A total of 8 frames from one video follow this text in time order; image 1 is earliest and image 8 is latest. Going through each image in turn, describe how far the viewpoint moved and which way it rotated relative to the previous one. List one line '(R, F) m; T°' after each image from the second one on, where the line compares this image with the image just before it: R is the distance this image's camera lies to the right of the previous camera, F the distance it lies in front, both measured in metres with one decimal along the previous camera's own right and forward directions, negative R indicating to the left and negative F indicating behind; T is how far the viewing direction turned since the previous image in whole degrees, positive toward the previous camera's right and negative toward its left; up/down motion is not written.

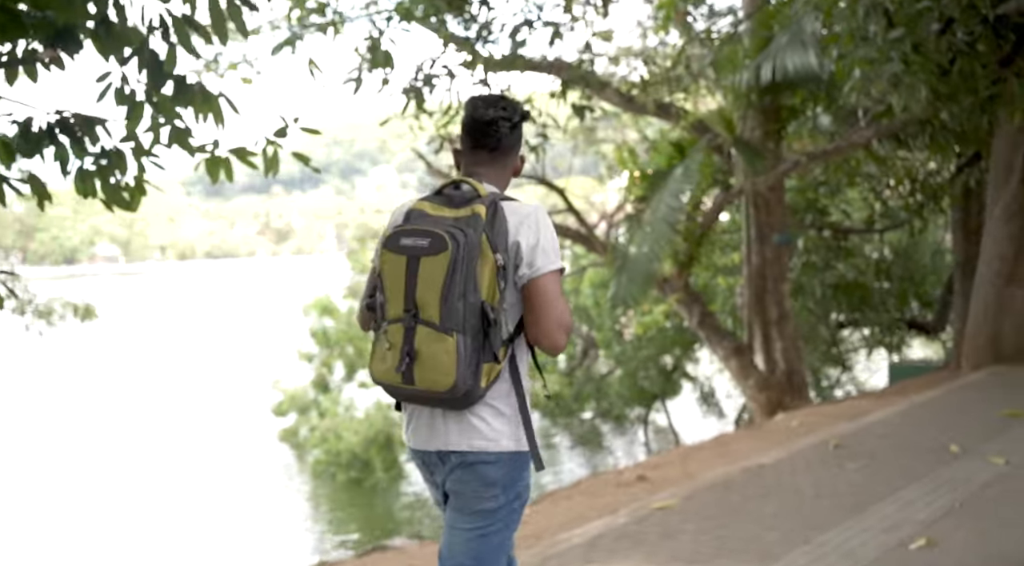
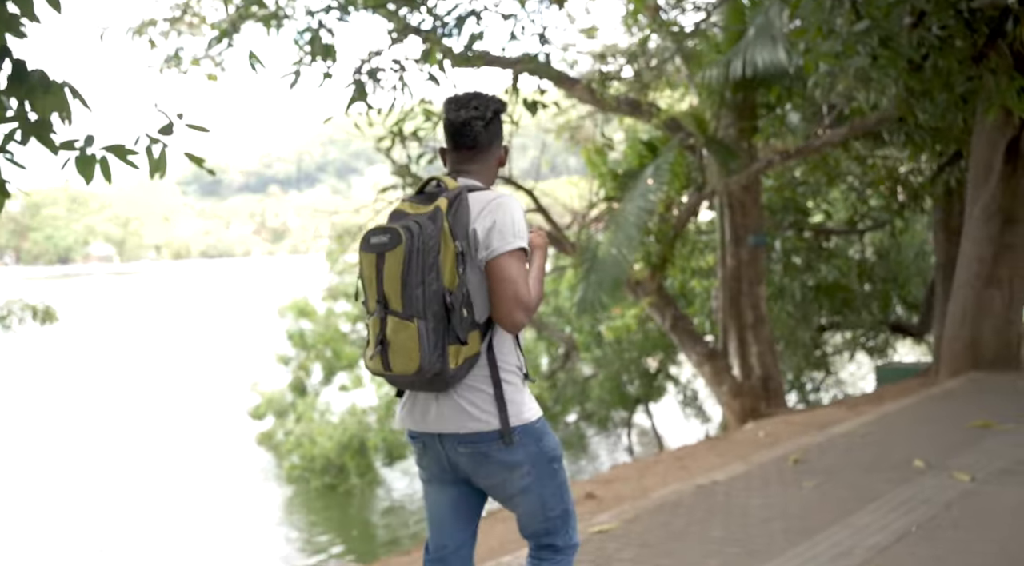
(+0.3, +0.3) m; 0°
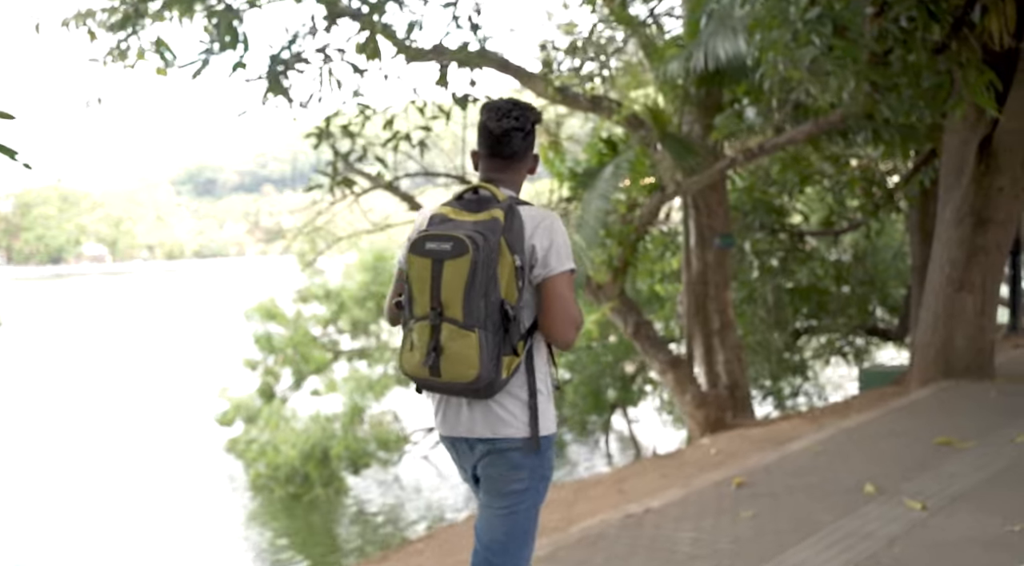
(+0.4, +0.4) m; 0°
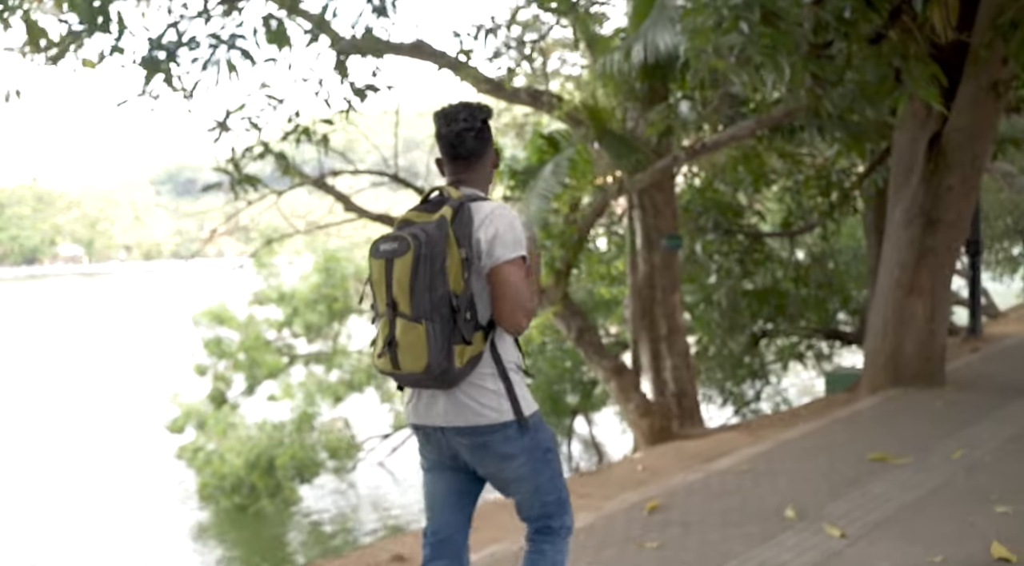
(+0.4, +0.4) m; +1°
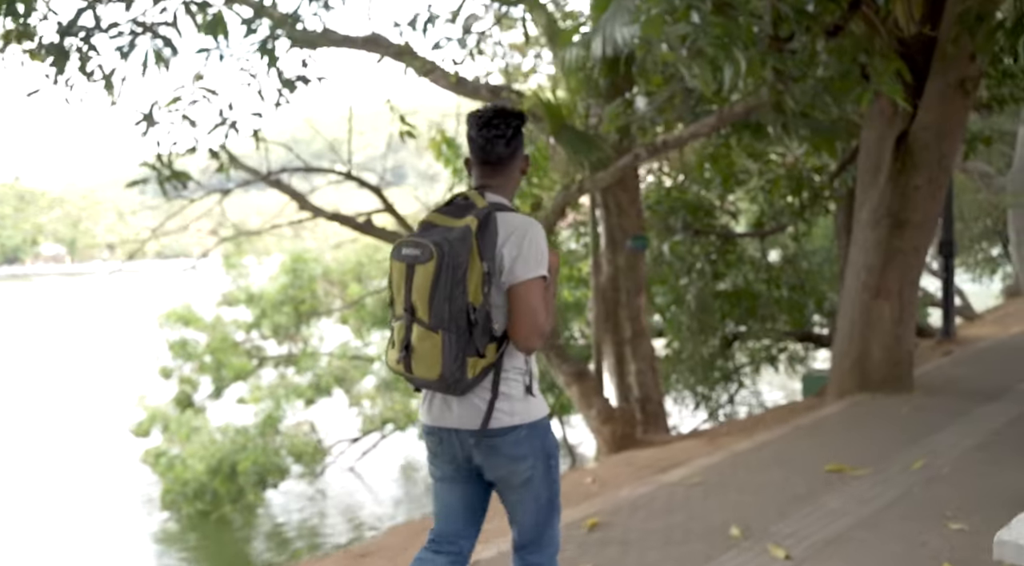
(+0.2, +0.3) m; +1°
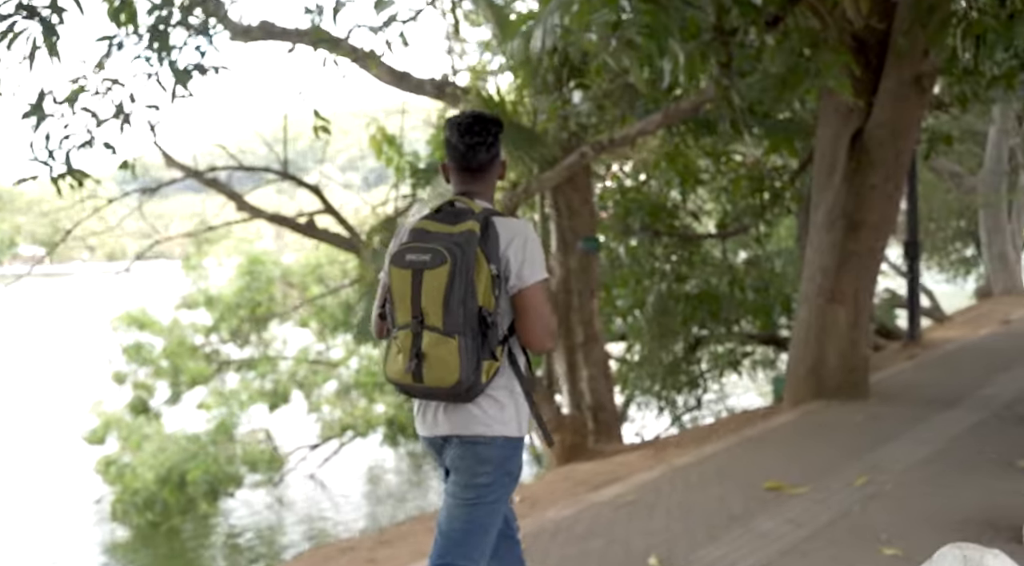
(+0.3, +0.3) m; +1°
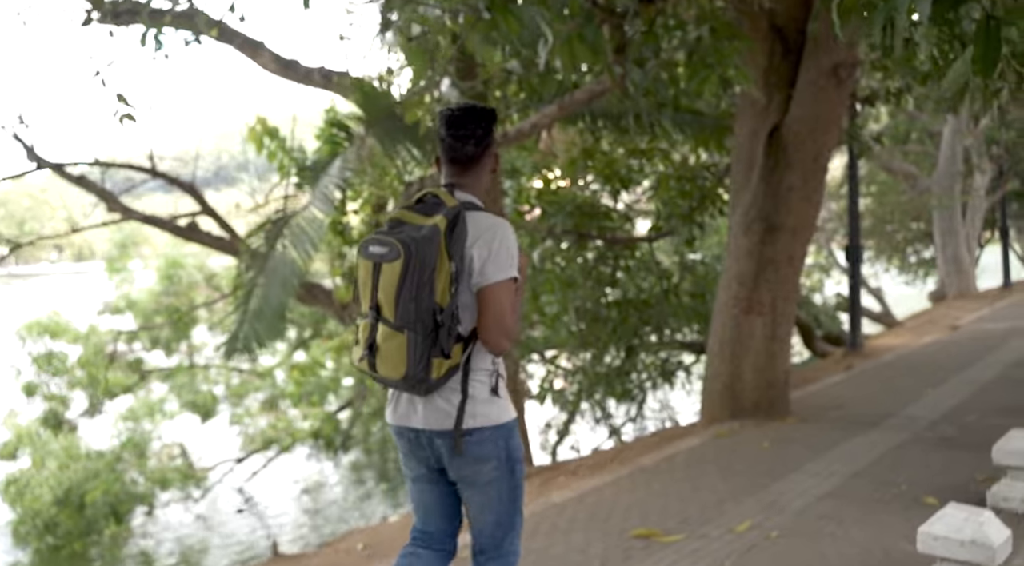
(+0.6, +0.7) m; +1°
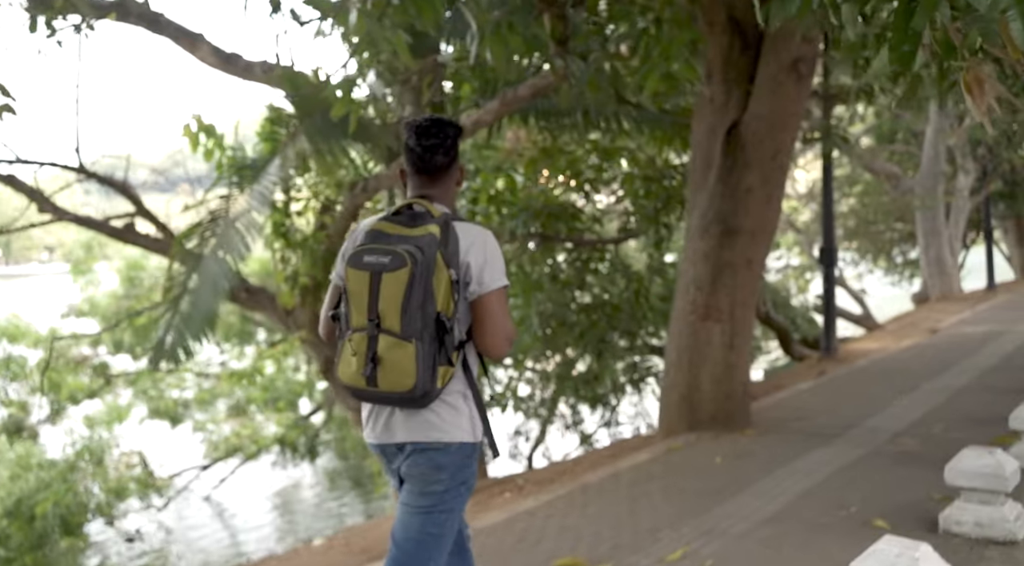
(+0.3, +0.4) m; 0°
